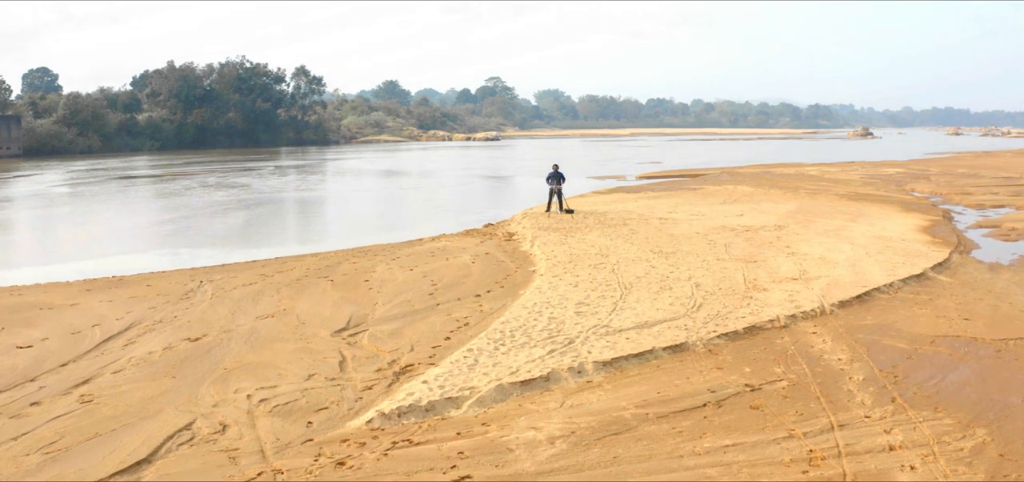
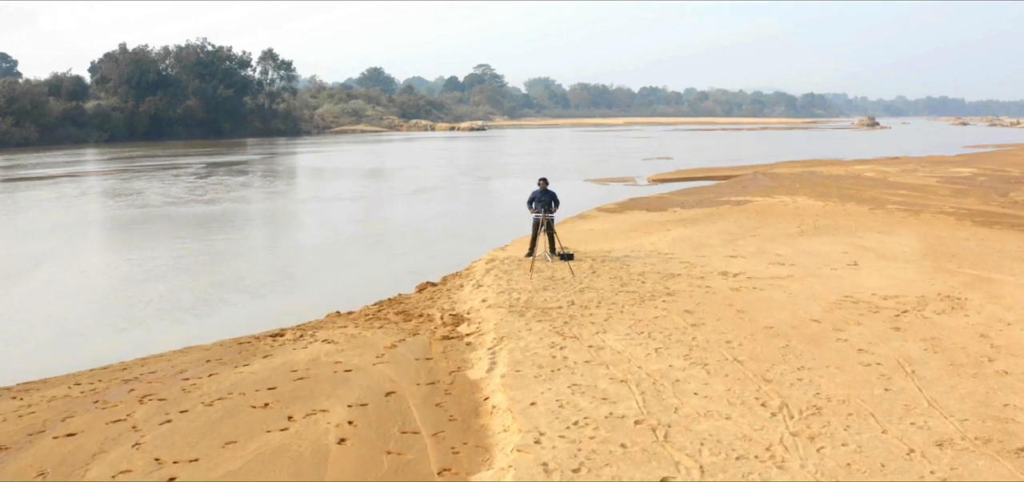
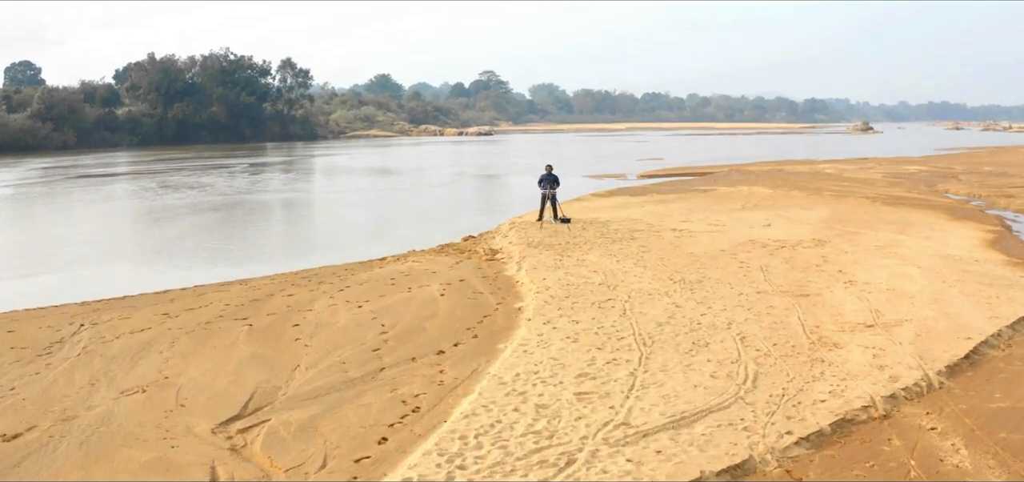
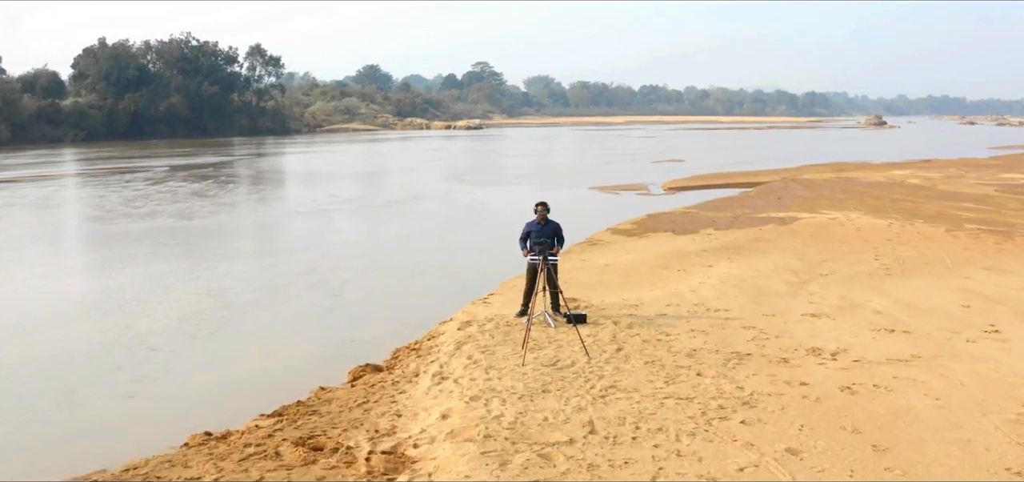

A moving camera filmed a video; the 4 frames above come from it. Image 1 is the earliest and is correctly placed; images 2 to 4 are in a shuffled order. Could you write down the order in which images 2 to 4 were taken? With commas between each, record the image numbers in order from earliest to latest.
3, 2, 4
